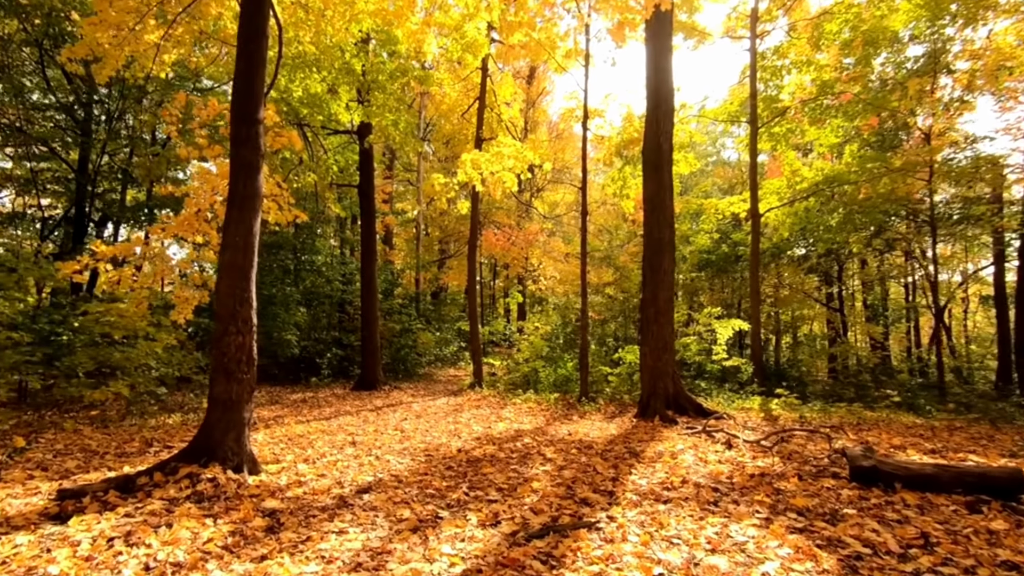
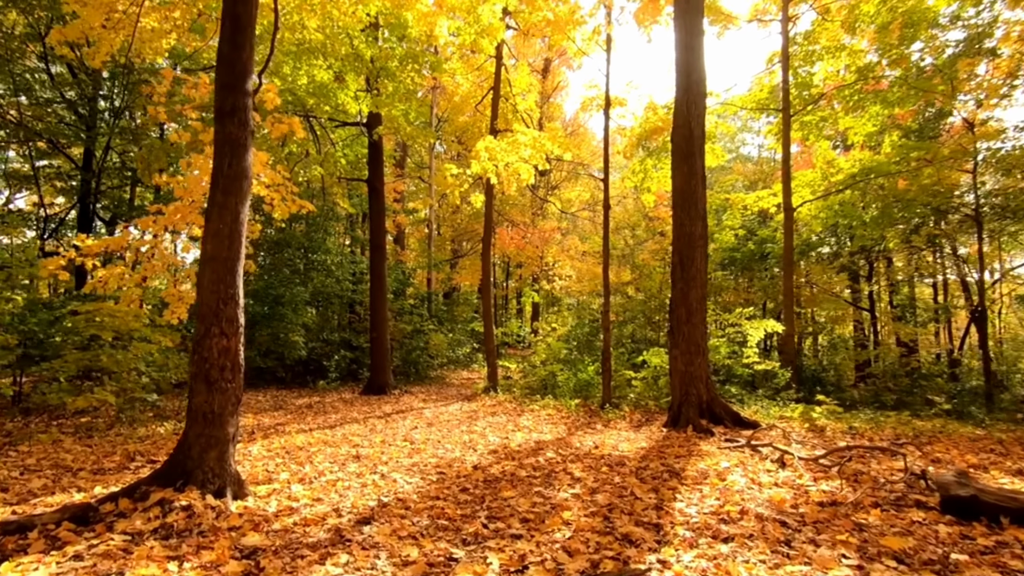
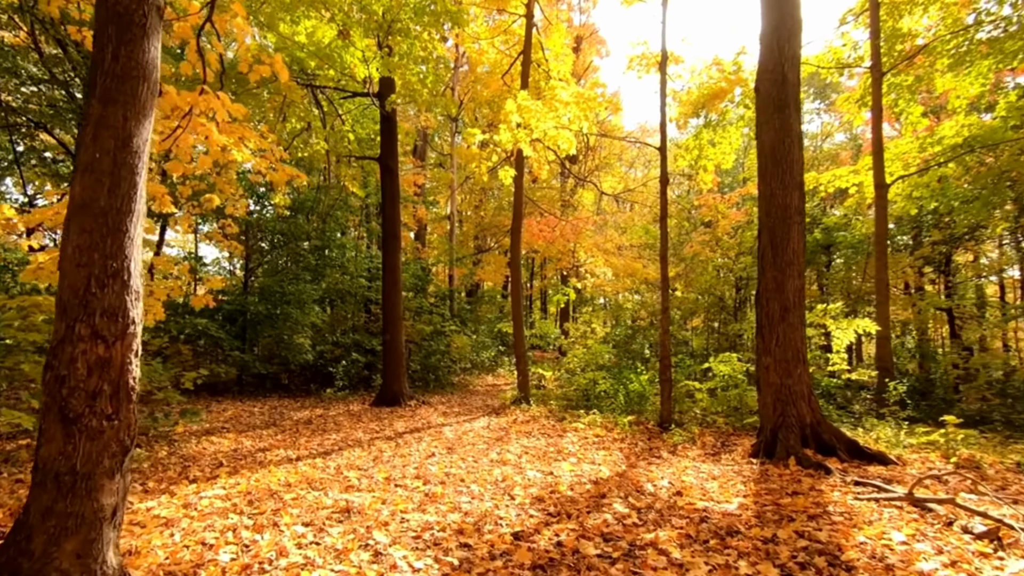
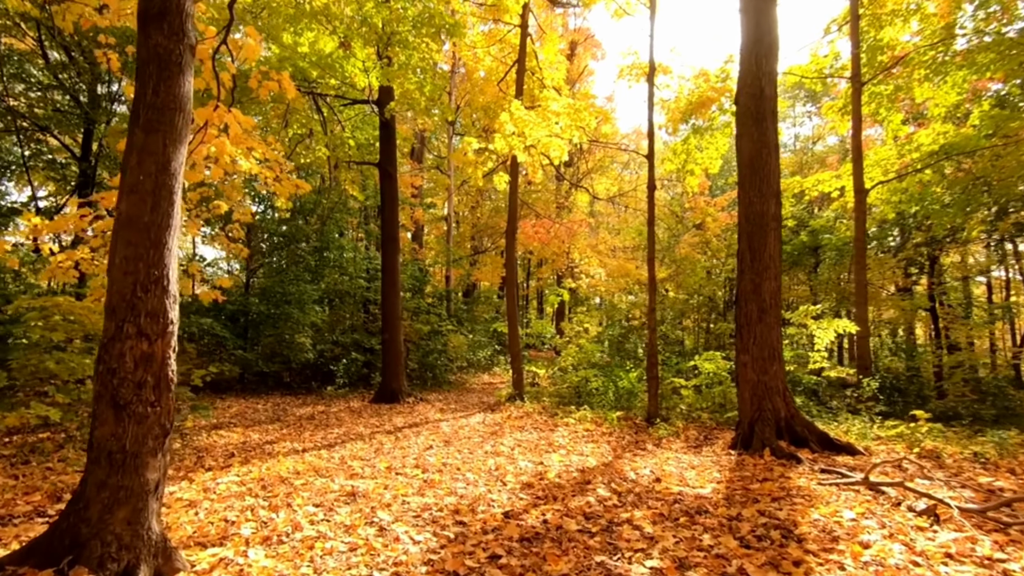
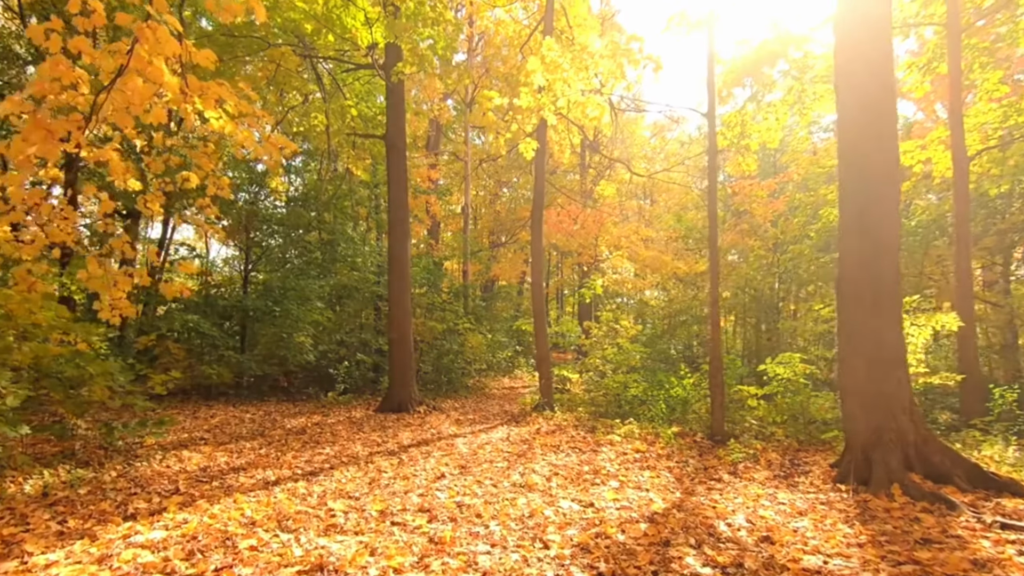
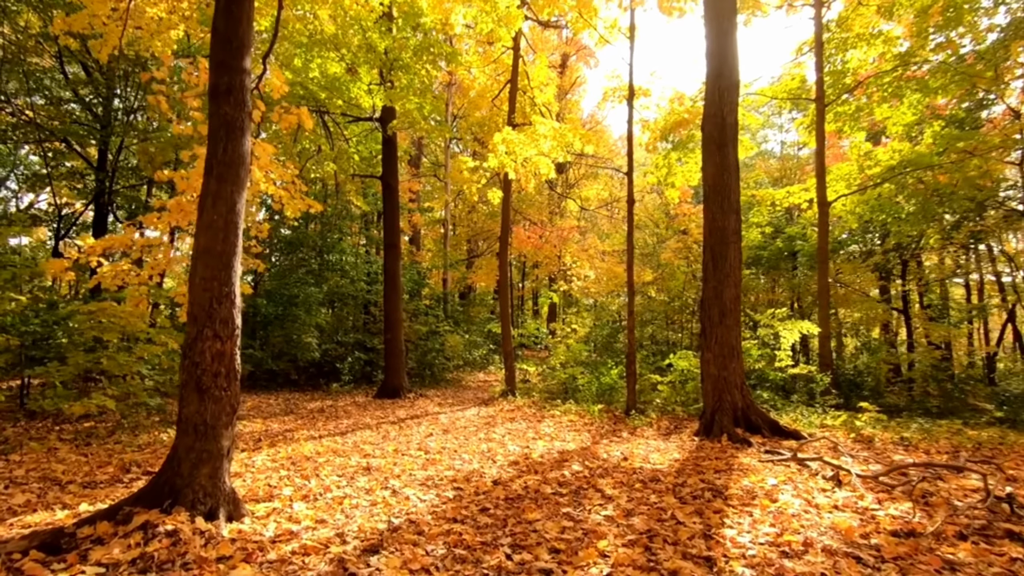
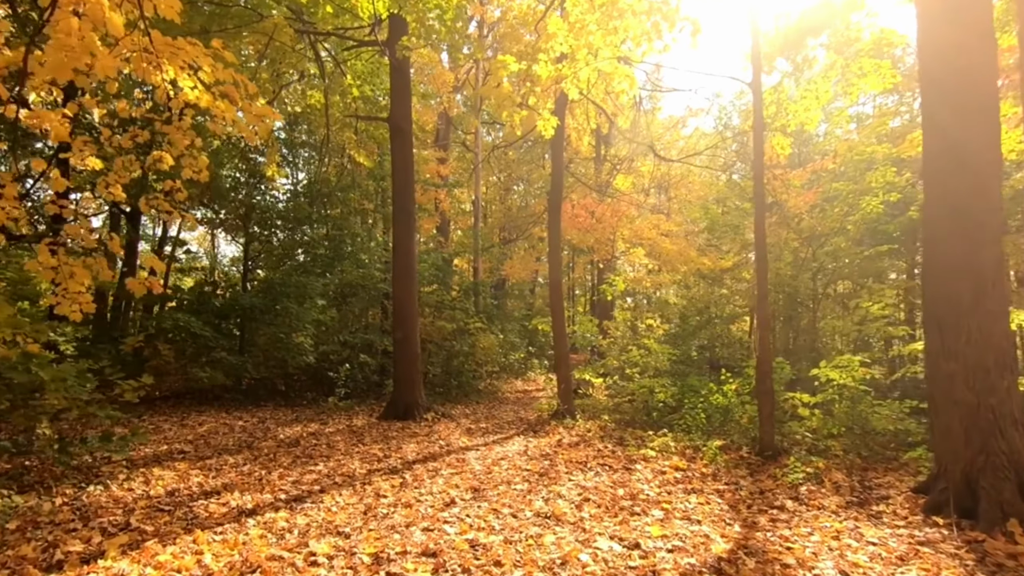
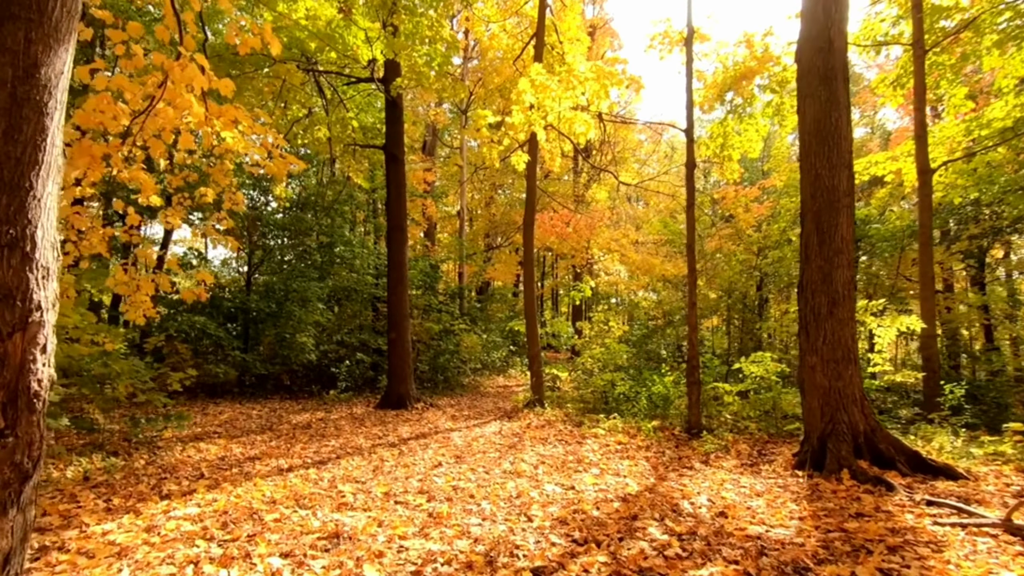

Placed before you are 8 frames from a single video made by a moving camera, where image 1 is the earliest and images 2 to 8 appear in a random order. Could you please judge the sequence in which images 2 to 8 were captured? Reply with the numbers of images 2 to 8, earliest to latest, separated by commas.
2, 6, 4, 3, 8, 5, 7
